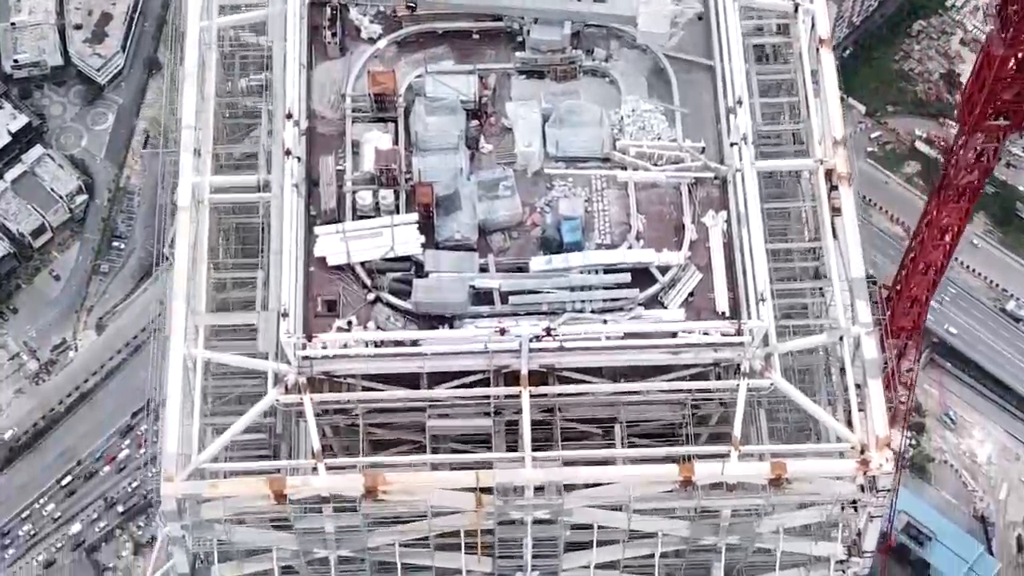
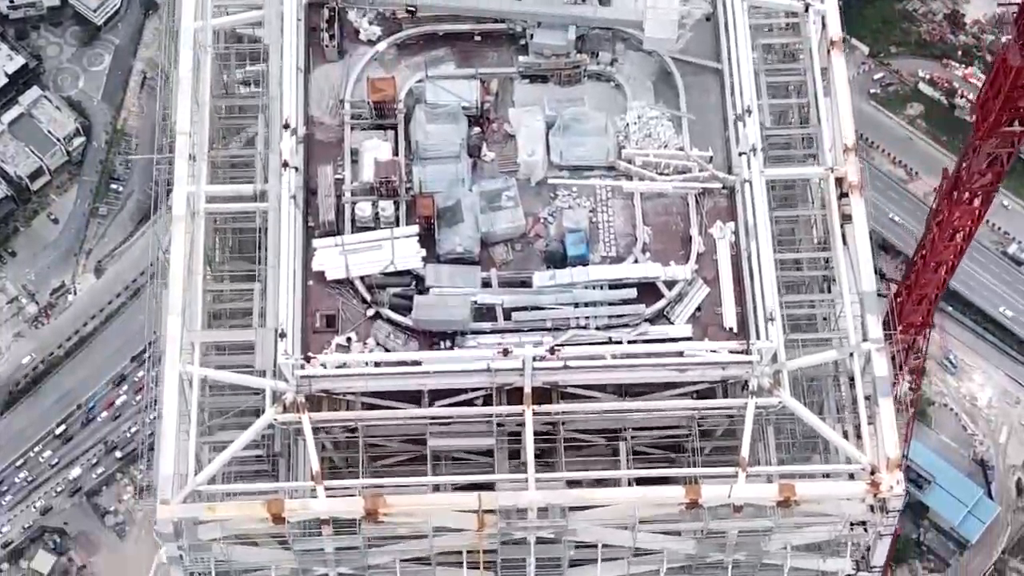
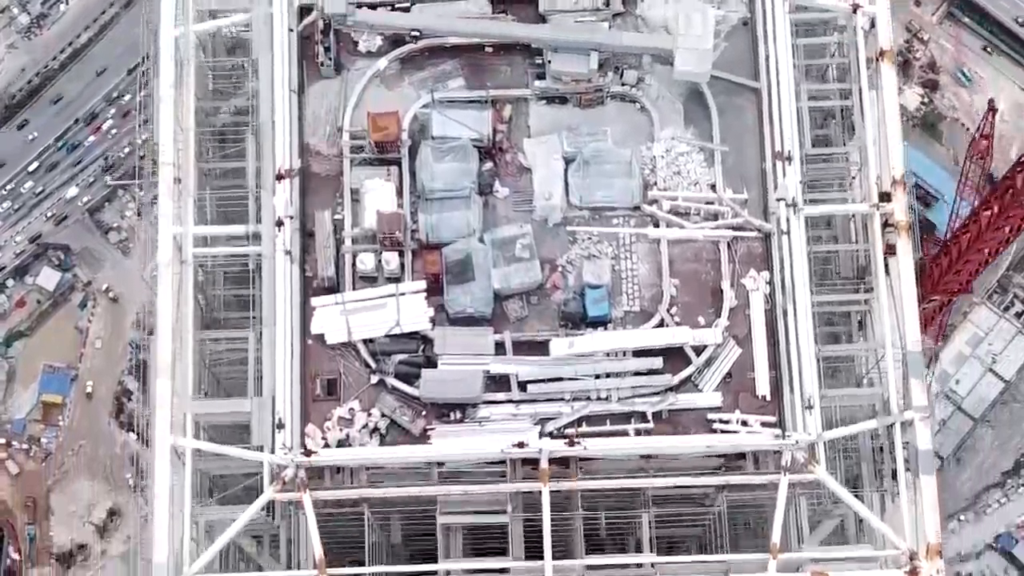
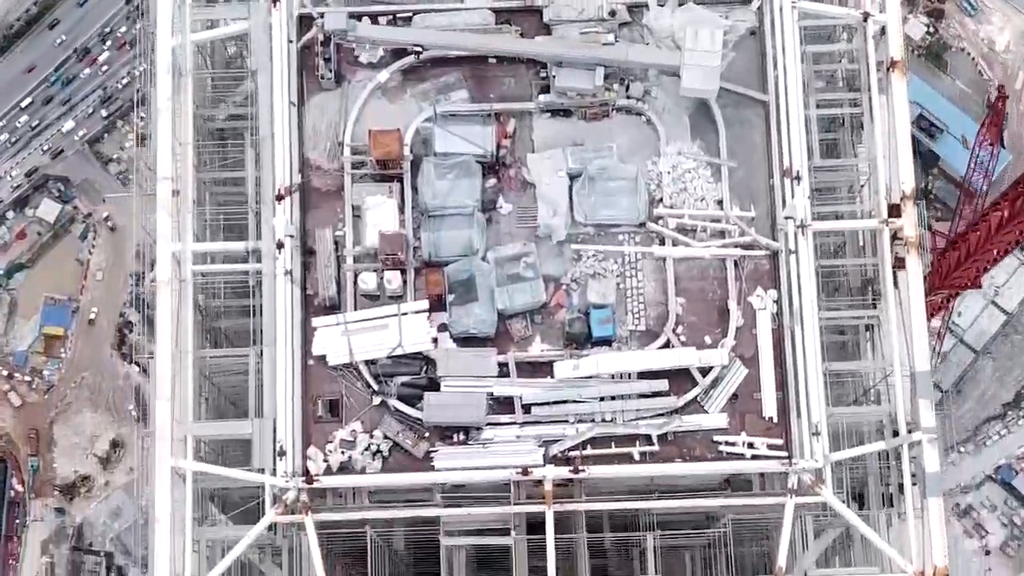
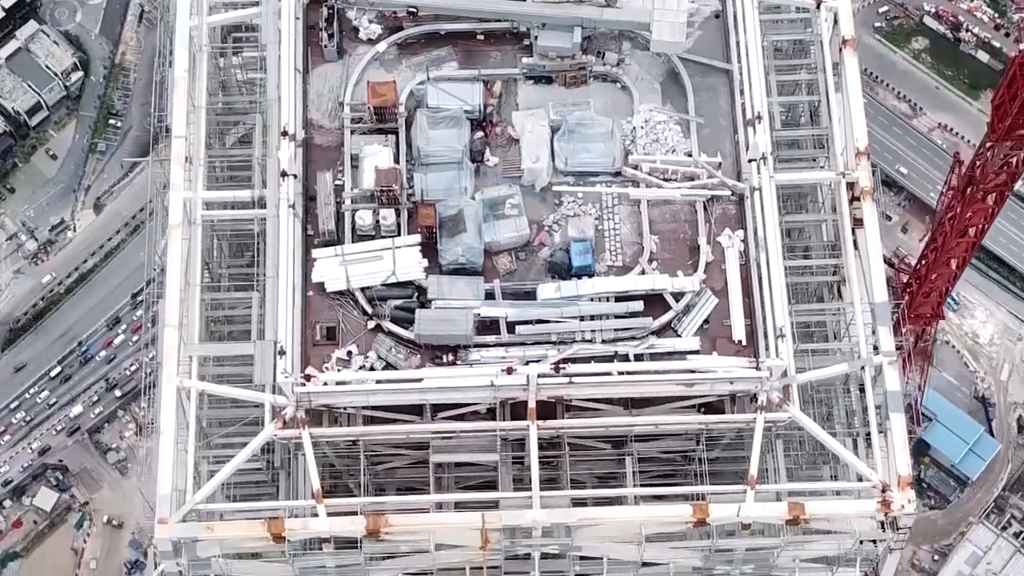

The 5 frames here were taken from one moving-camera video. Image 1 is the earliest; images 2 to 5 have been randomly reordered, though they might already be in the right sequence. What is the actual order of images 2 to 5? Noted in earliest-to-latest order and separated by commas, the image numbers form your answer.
2, 5, 3, 4
